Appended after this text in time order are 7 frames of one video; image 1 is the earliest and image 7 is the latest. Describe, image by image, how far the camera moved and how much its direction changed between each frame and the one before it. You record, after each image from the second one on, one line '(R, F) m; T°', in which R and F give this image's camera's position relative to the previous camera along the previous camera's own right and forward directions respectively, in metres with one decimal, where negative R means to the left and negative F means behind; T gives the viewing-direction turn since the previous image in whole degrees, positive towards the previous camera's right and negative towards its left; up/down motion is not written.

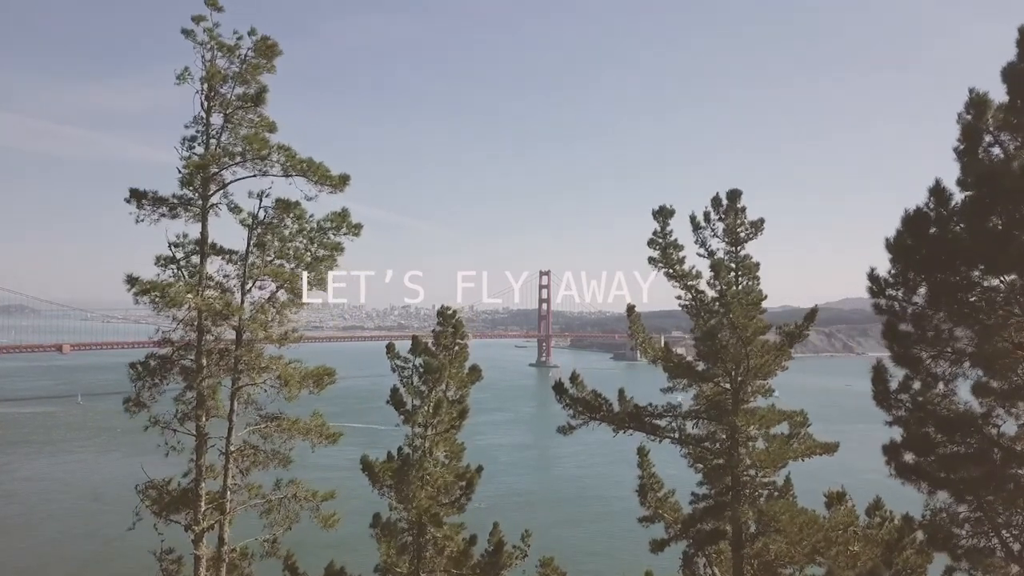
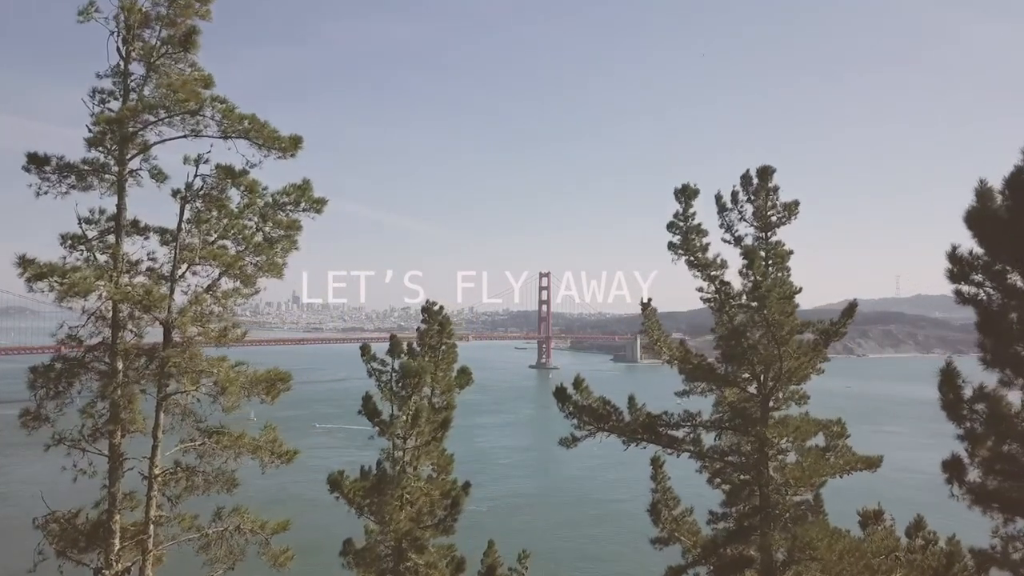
(+0.1, +1.3) m; 0°
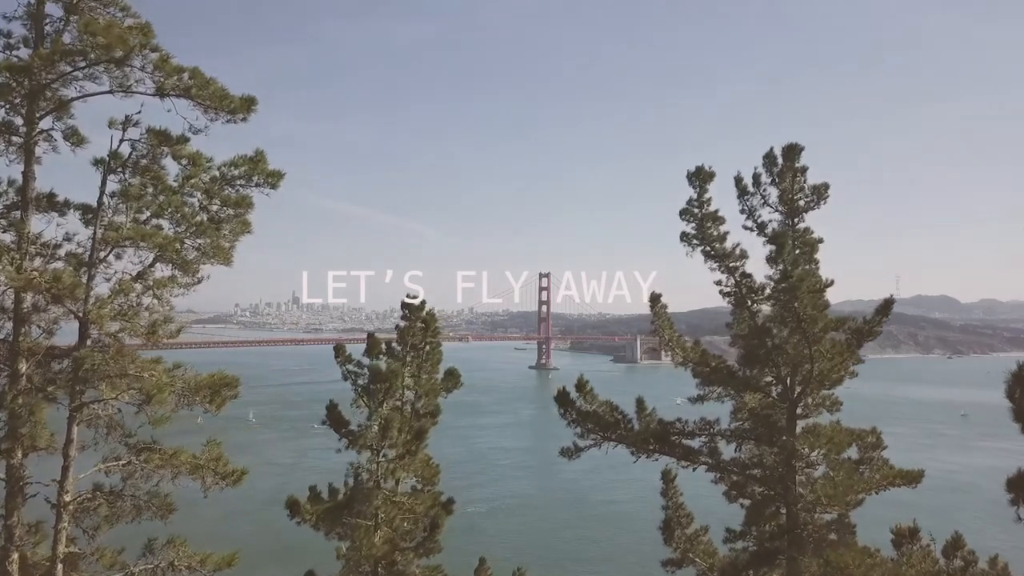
(+0.1, +1.0) m; 0°
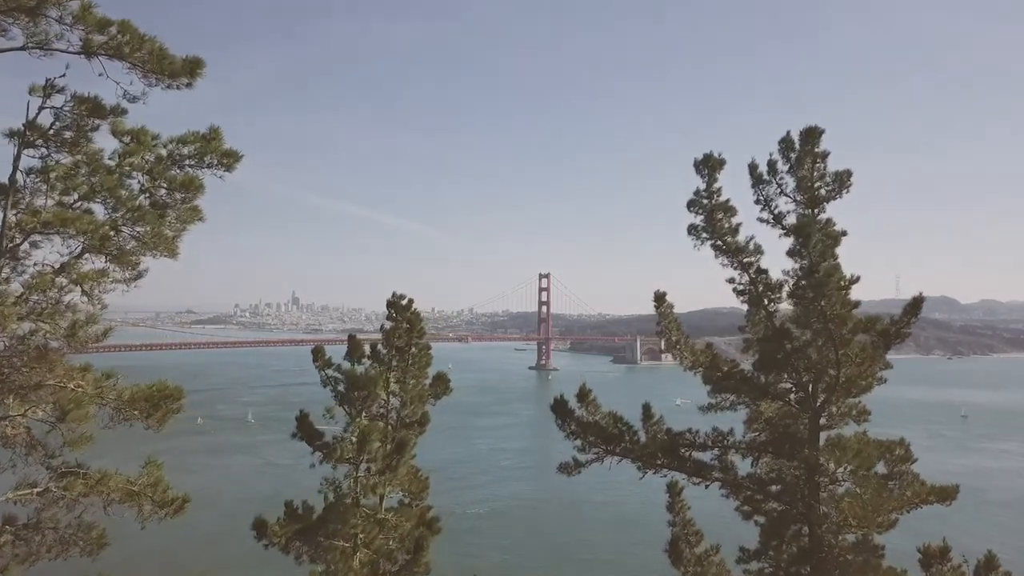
(+0.1, +0.7) m; 0°
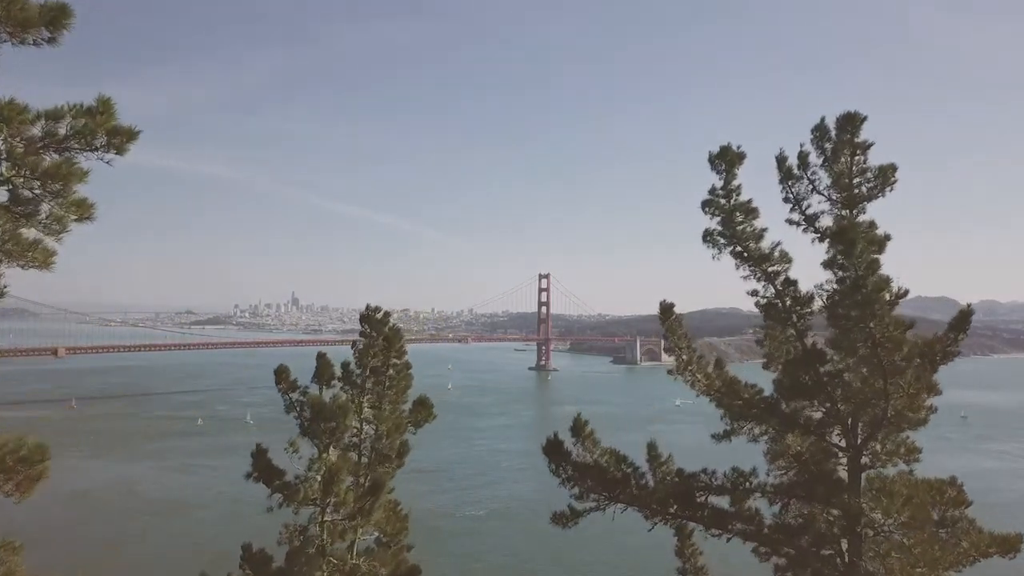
(+0.1, +1.1) m; 0°
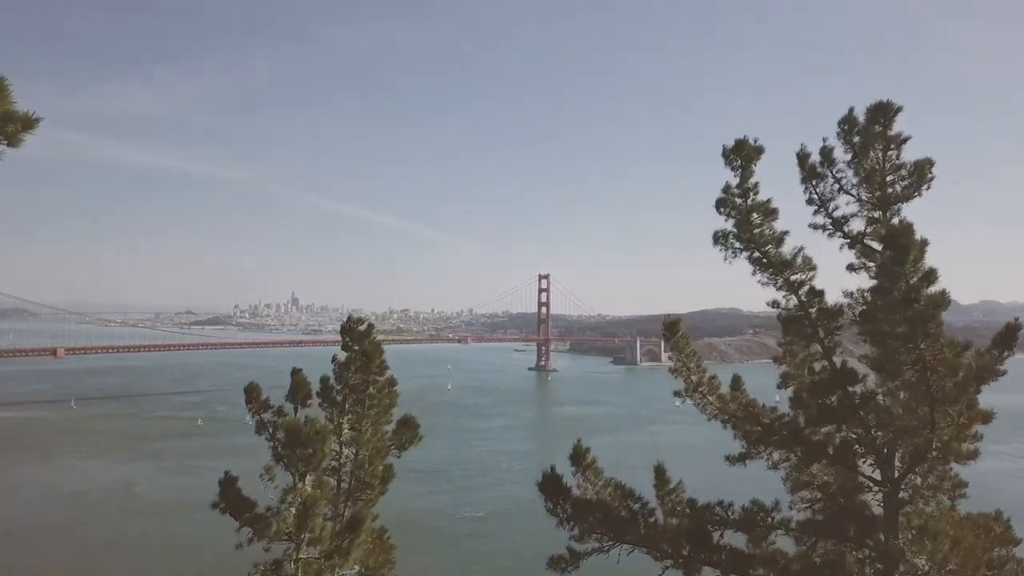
(+0.1, +0.7) m; 0°
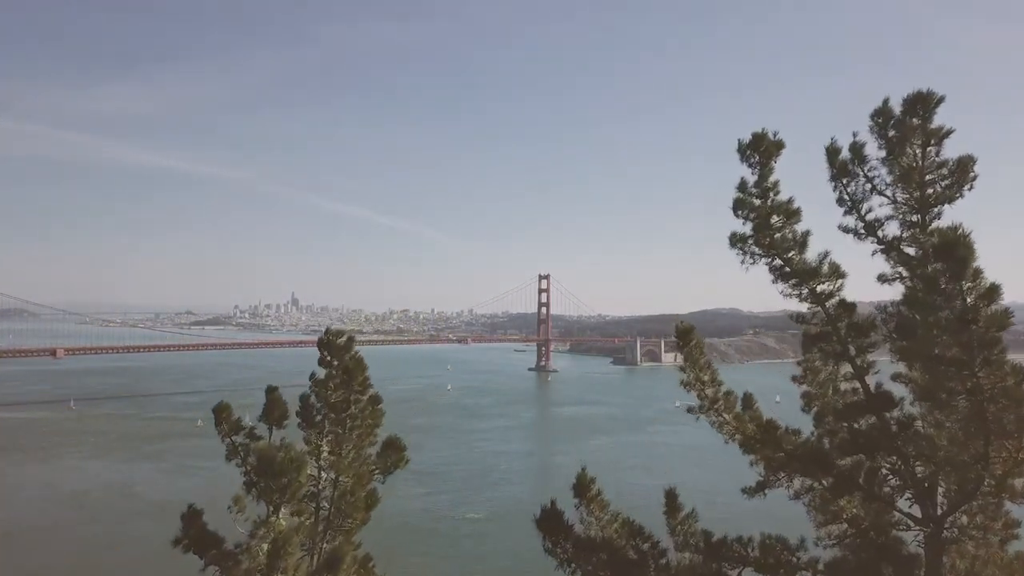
(0.0, +0.6) m; 0°
